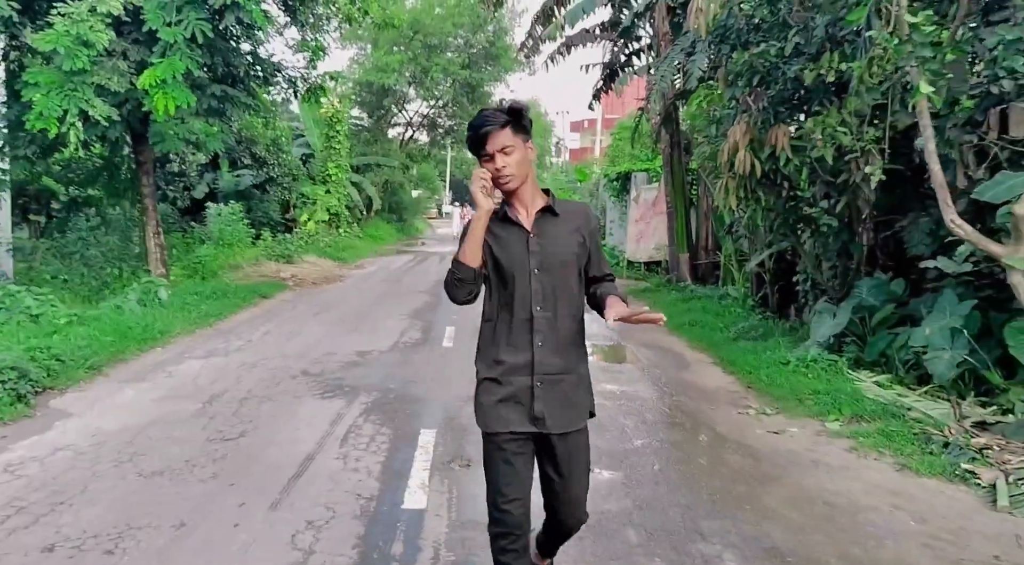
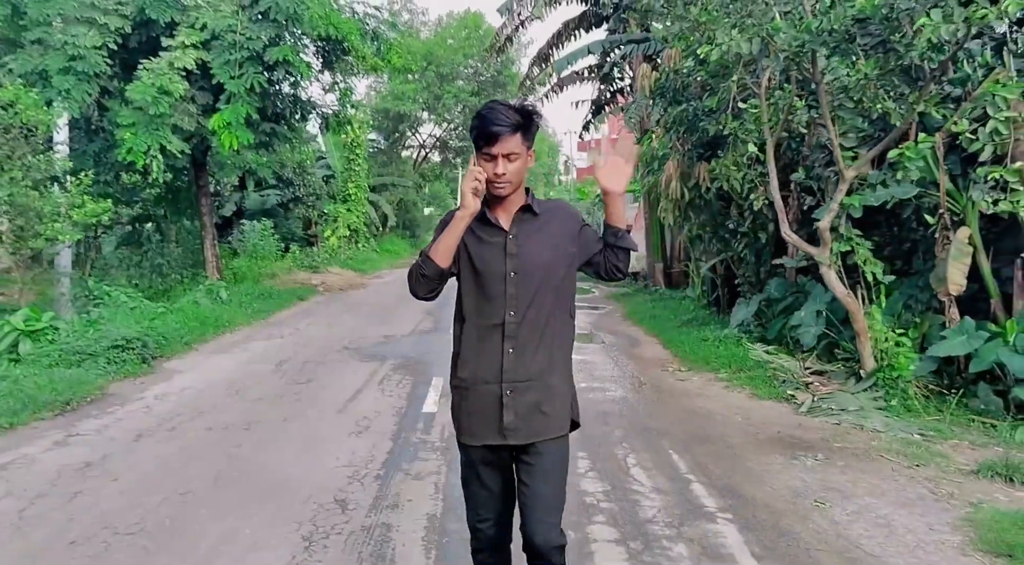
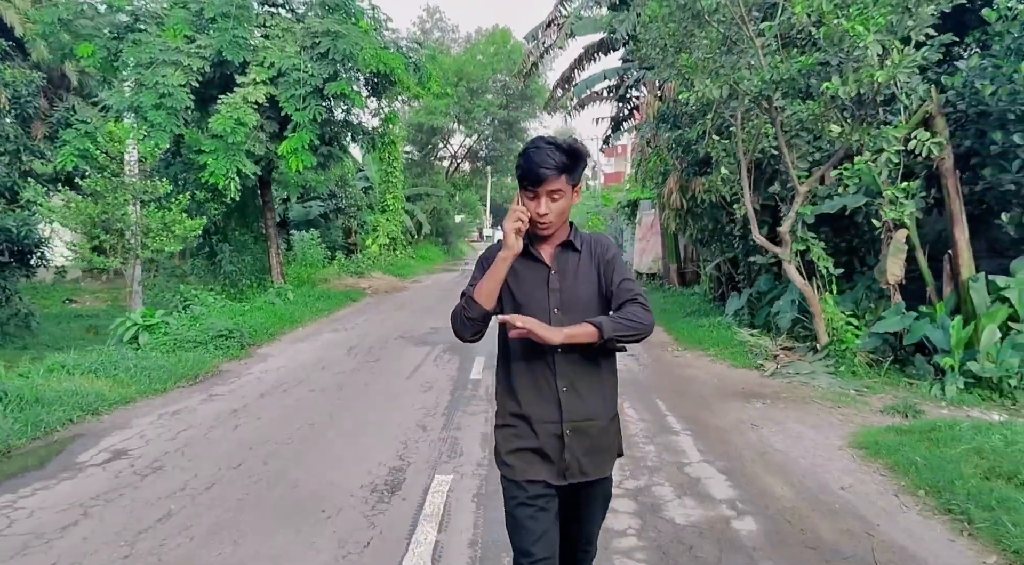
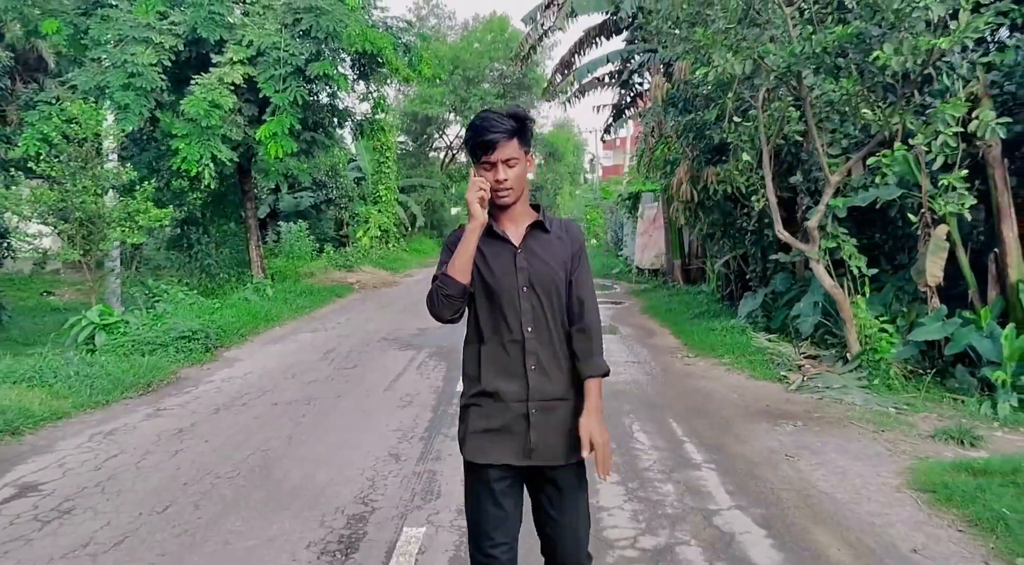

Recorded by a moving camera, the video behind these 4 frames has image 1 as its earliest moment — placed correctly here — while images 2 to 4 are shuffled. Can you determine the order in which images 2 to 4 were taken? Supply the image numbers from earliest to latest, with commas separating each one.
2, 4, 3
